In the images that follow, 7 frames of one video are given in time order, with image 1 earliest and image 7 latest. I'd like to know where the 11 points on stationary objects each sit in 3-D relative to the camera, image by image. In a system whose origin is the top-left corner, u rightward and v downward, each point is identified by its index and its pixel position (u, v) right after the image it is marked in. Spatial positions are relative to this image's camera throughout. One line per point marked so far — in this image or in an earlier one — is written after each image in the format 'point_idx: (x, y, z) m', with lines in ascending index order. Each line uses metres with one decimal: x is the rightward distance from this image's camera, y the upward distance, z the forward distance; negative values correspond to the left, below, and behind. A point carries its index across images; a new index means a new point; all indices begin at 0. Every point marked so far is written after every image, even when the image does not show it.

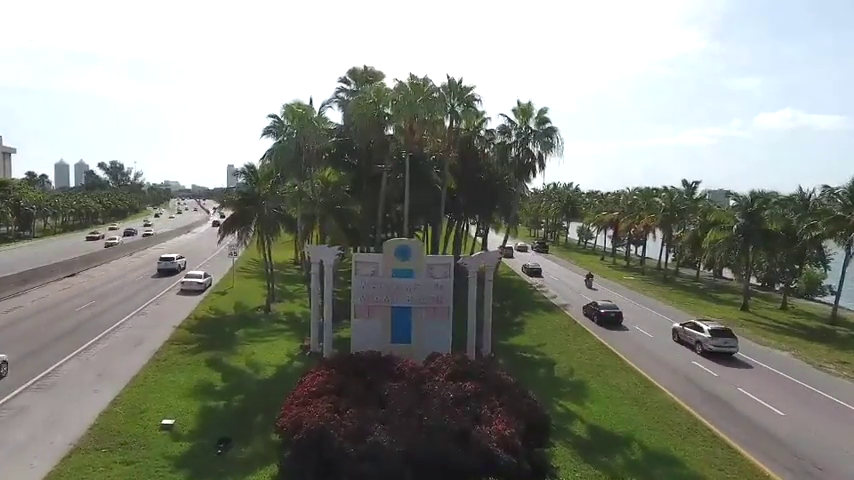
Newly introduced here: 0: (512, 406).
0: (+2.3, -4.3, +14.4) m
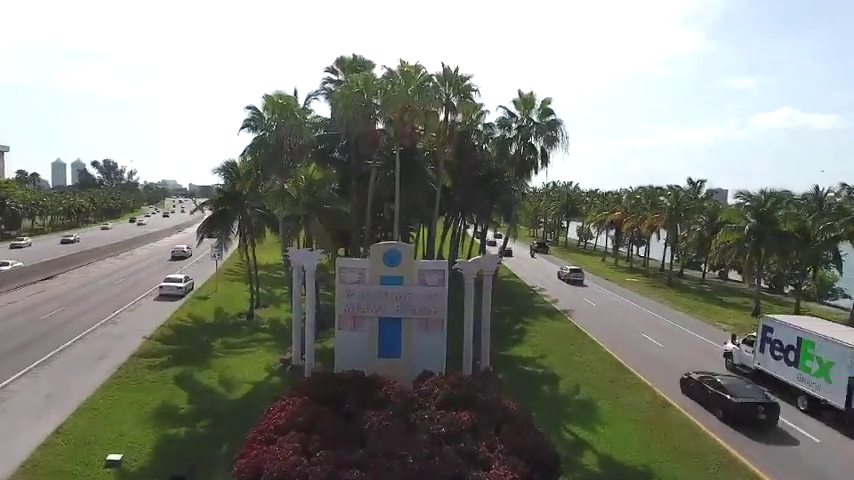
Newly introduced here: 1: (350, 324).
0: (+2.0, -4.5, +12.2) m
1: (-2.7, -3.0, +19.7) m
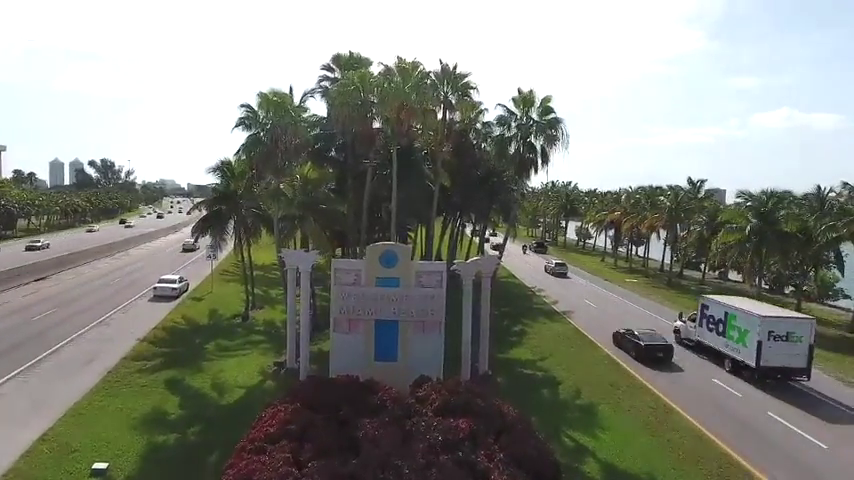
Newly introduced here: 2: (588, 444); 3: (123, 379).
0: (+1.9, -4.5, +11.8) m
1: (-2.8, -3.0, +19.2) m
2: (+4.6, -5.9, +15.8) m
3: (-10.7, -4.9, +19.3) m
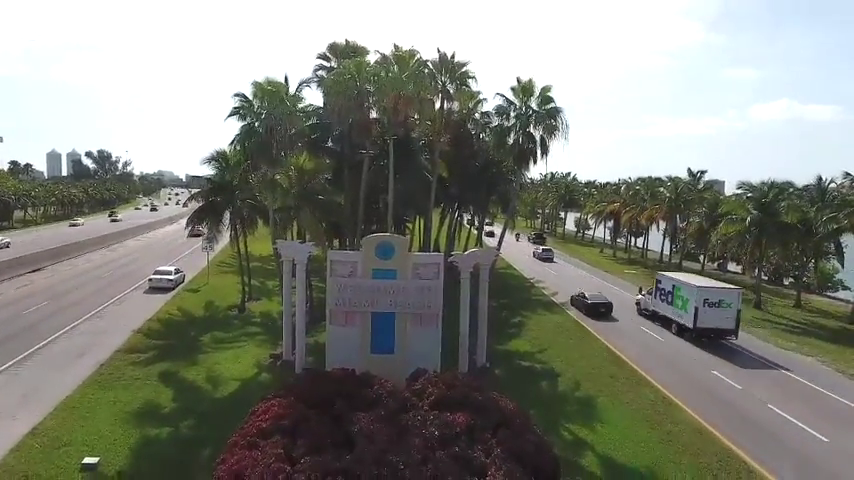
0: (+1.8, -4.3, +11.6) m
1: (-2.9, -2.7, +19.0) m
2: (+4.5, -5.6, +15.6) m
3: (-10.8, -4.6, +19.1) m
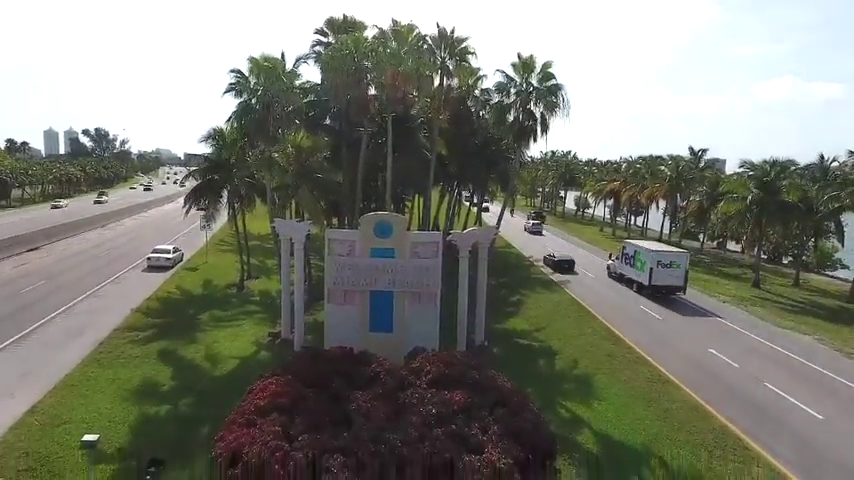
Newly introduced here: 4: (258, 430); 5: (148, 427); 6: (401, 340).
0: (+1.8, -3.9, +11.6) m
1: (-3.0, -2.0, +19.0) m
2: (+4.5, -5.0, +15.7) m
3: (-10.9, -3.8, +19.1) m
4: (-3.4, -3.8, +10.9) m
5: (-7.0, -4.7, +13.8) m
6: (-0.9, -3.5, +19.0) m
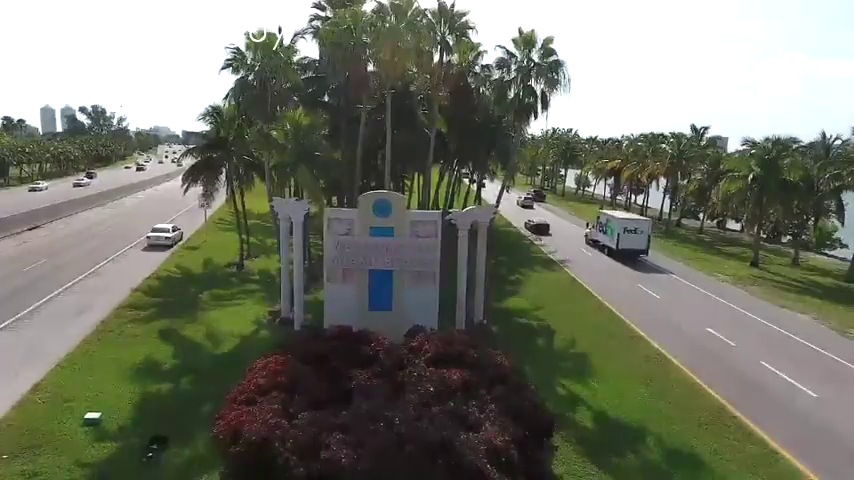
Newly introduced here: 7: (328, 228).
0: (+1.7, -3.4, +11.7) m
1: (-3.0, -1.3, +19.0) m
2: (+4.4, -4.4, +15.9) m
3: (-10.9, -3.1, +19.3) m
4: (-3.4, -3.4, +11.0) m
5: (-7.0, -4.2, +14.0) m
6: (-0.9, -2.7, +19.1) m
7: (-3.4, +0.4, +18.8) m
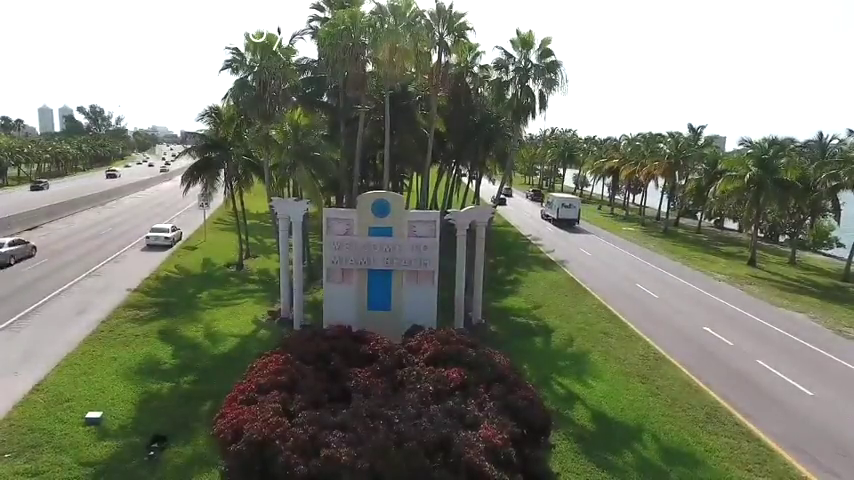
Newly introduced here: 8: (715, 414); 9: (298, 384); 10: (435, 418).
0: (+1.7, -3.5, +11.9) m
1: (-3.1, -1.3, +19.1) m
2: (+4.4, -4.4, +16.0) m
3: (-11.0, -3.1, +19.3) m
4: (-3.4, -3.4, +11.1) m
5: (-7.1, -4.2, +14.1) m
6: (-1.0, -2.7, +19.2) m
7: (-3.5, +0.4, +18.9) m
8: (+7.9, -4.8, +15.1) m
9: (-2.8, -3.1, +12.0) m
10: (+0.2, -3.5, +10.7) m
